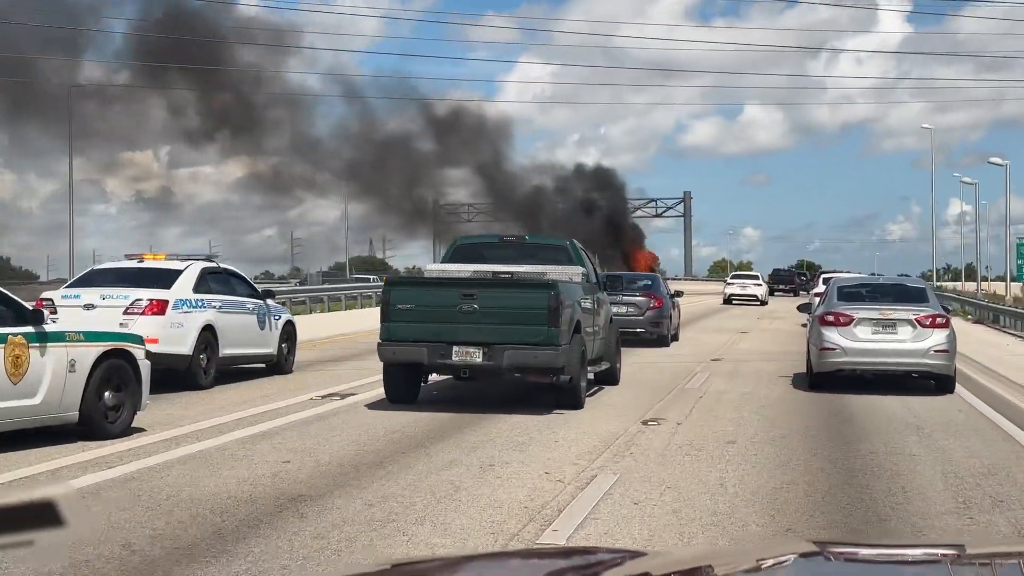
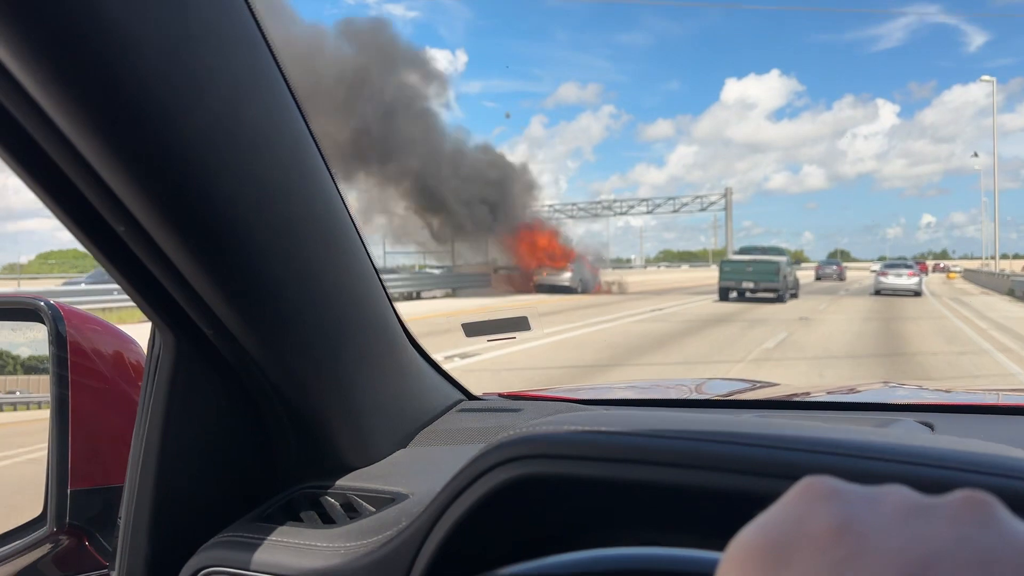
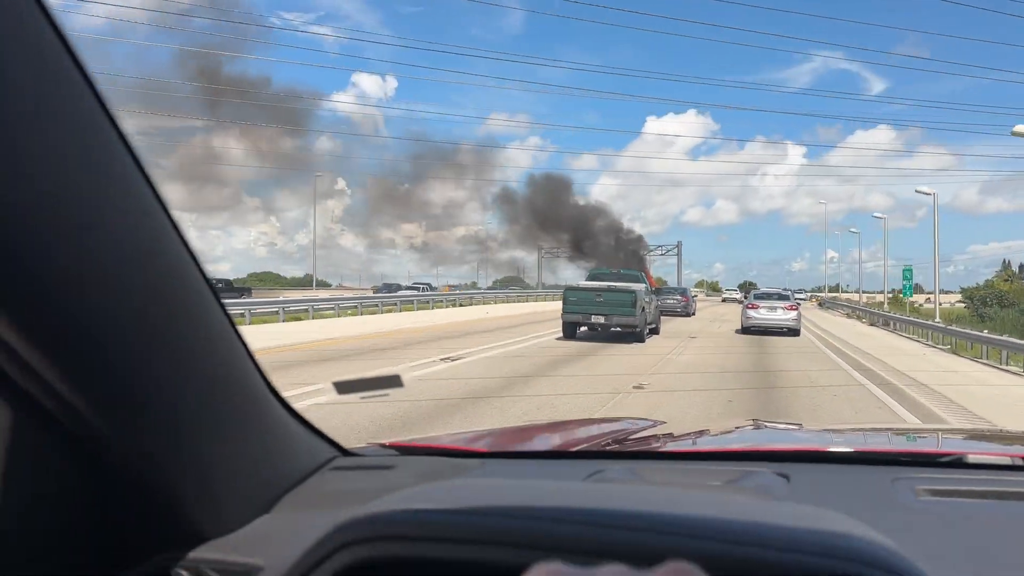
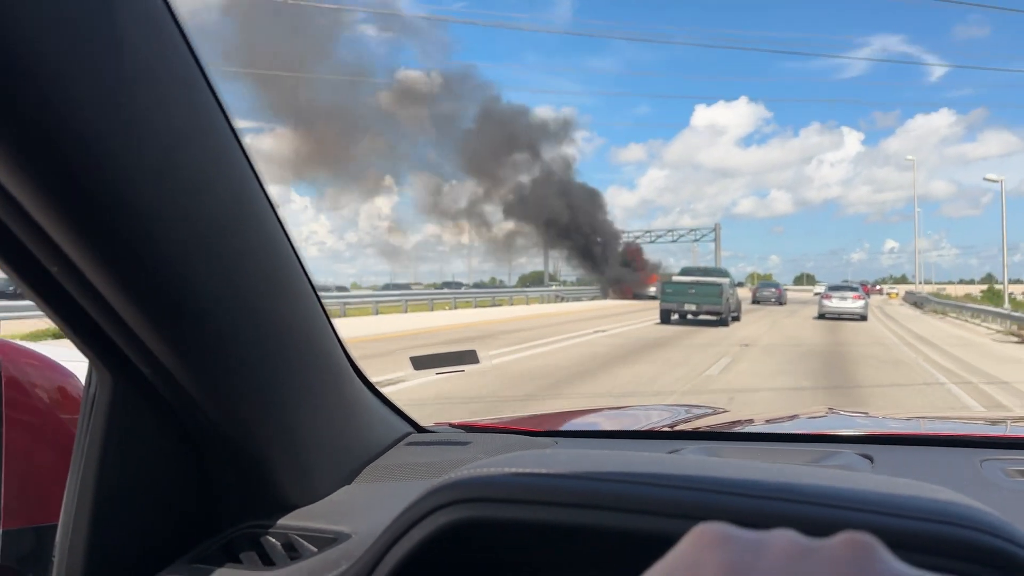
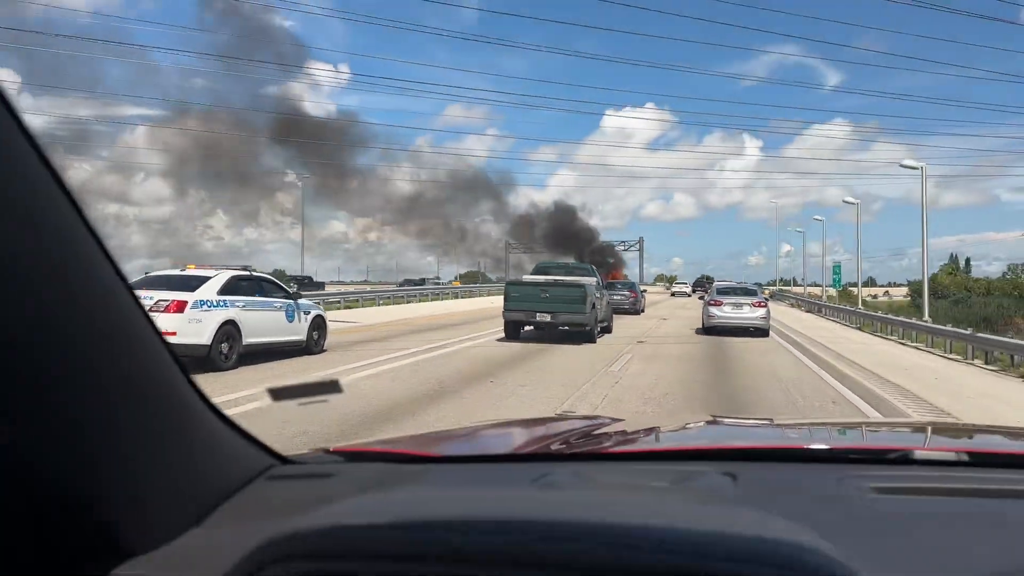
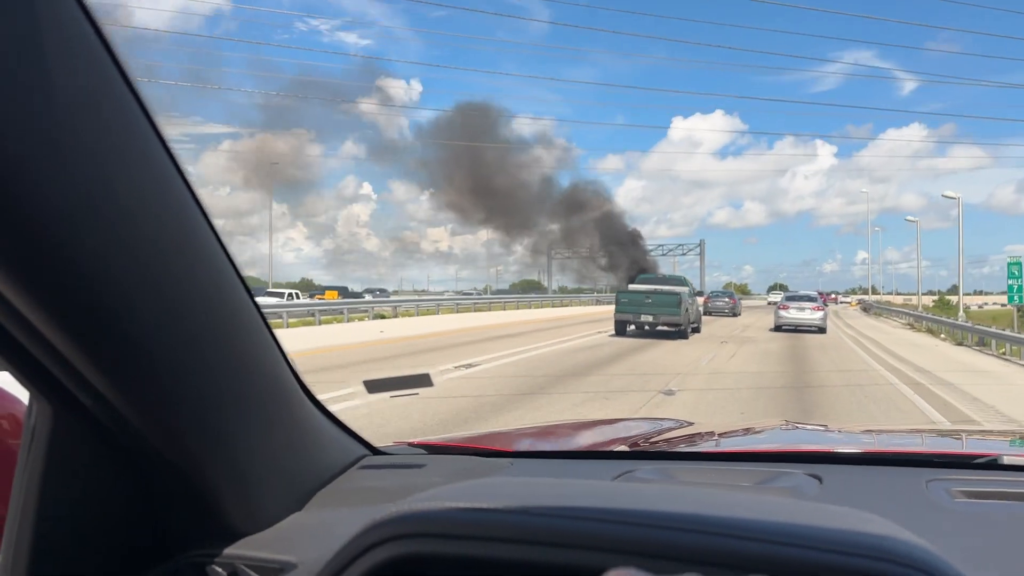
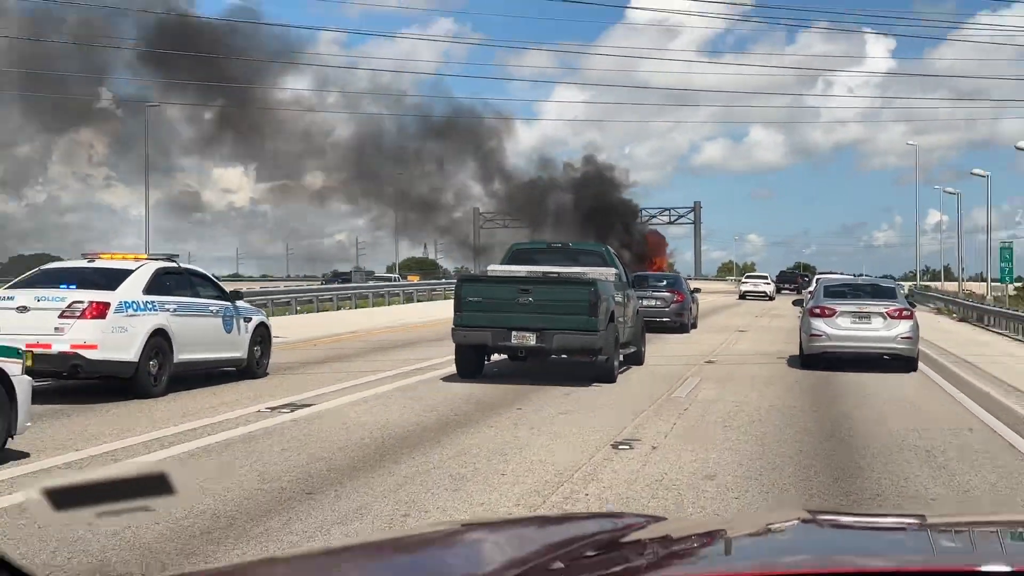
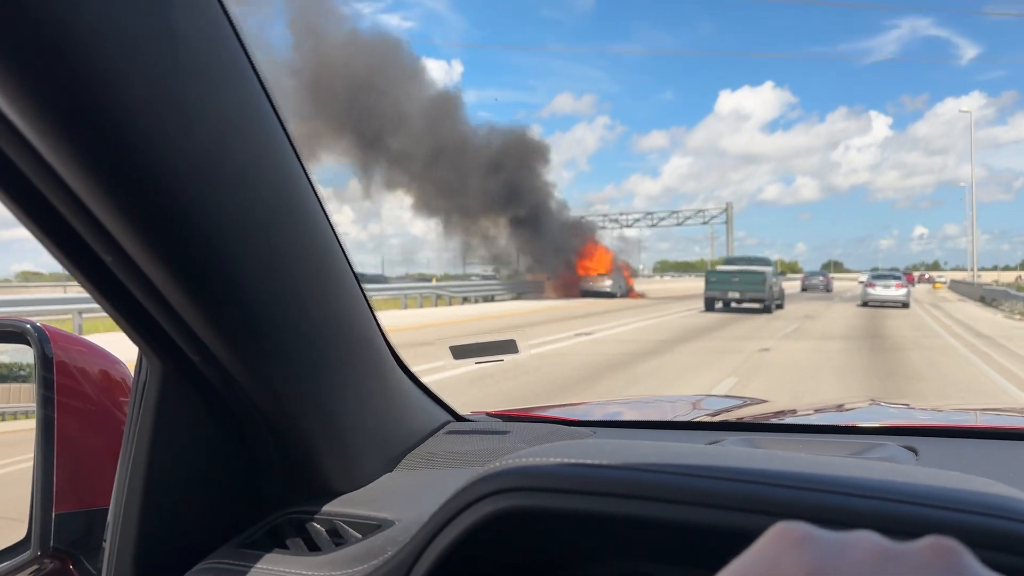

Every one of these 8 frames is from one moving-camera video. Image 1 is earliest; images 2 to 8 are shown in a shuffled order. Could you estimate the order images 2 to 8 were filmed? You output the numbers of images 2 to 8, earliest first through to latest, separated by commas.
7, 5, 3, 6, 4, 8, 2
